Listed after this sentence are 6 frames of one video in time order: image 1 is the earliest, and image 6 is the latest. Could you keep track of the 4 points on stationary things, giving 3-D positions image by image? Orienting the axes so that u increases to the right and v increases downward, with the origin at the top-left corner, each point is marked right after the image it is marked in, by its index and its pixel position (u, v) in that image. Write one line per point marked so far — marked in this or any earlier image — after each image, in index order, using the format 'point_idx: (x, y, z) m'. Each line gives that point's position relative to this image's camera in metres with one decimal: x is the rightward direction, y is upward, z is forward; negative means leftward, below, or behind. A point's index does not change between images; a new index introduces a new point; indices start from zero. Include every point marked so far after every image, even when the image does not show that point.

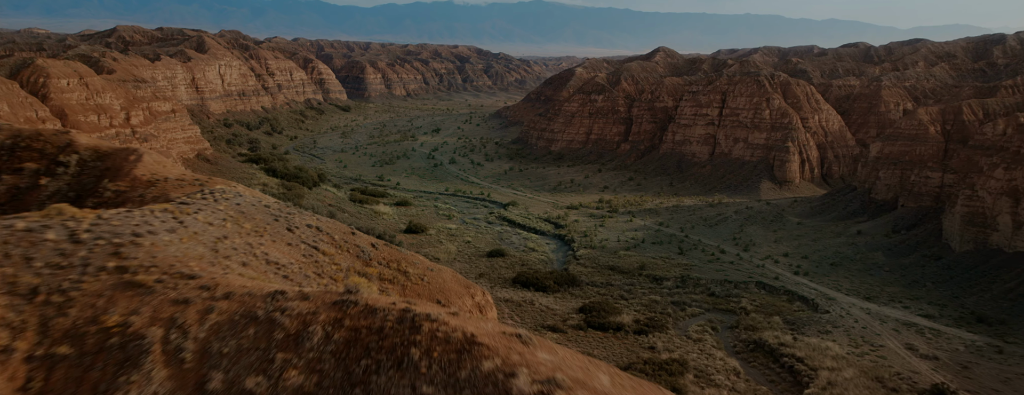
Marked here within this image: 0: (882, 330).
0: (+10.2, -3.6, +17.9) m
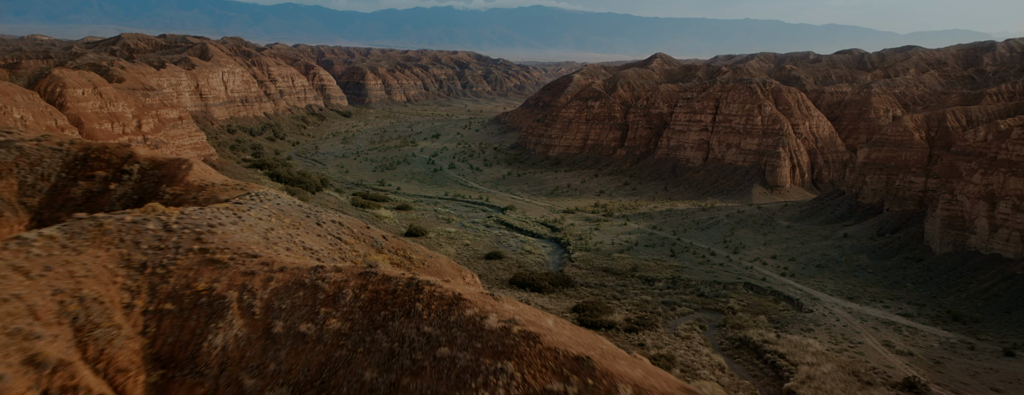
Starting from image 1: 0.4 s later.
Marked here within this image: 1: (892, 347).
0: (+10.1, -3.8, +18.7) m
1: (+10.1, -4.0, +17.3) m
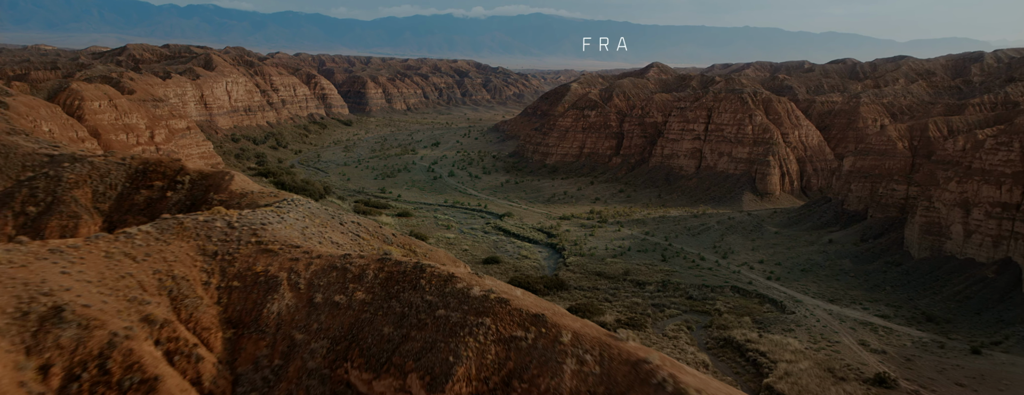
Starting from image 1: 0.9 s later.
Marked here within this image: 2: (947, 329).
0: (+9.9, -4.0, +19.7) m
1: (+10.0, -4.1, +18.2) m
2: (+12.7, -3.8, +19.0) m
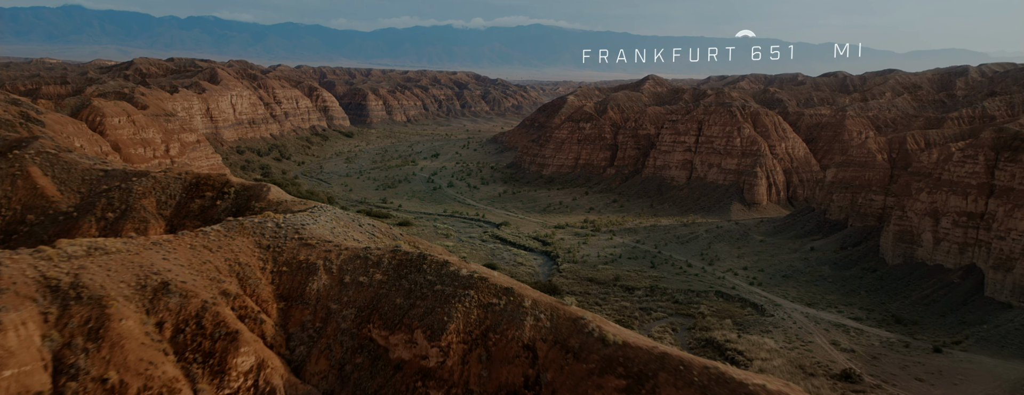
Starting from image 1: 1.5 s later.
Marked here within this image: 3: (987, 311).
0: (+9.7, -4.3, +21.0) m
1: (+9.8, -4.4, +19.5) m
2: (+12.5, -4.1, +20.3) m
3: (+14.6, -3.5, +20.0) m
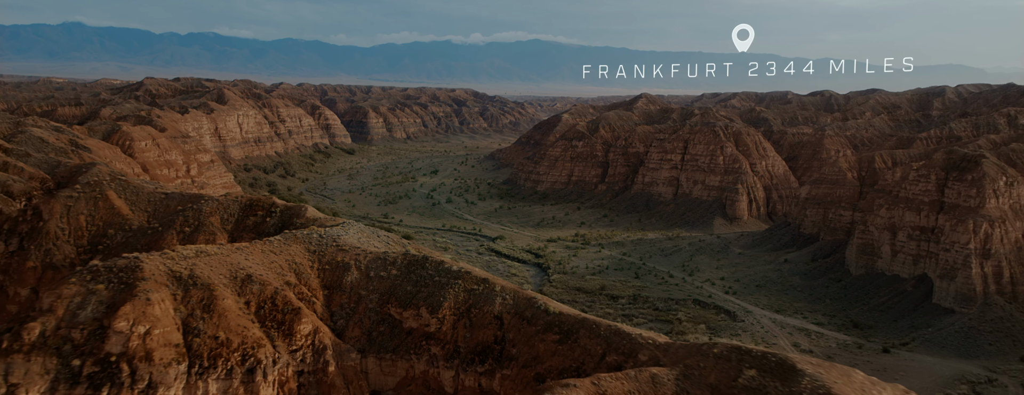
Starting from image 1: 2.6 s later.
0: (+9.5, -4.8, +23.1) m
1: (+9.5, -4.9, +21.6) m
2: (+12.2, -4.7, +22.4) m
3: (+14.3, -4.0, +22.1) m
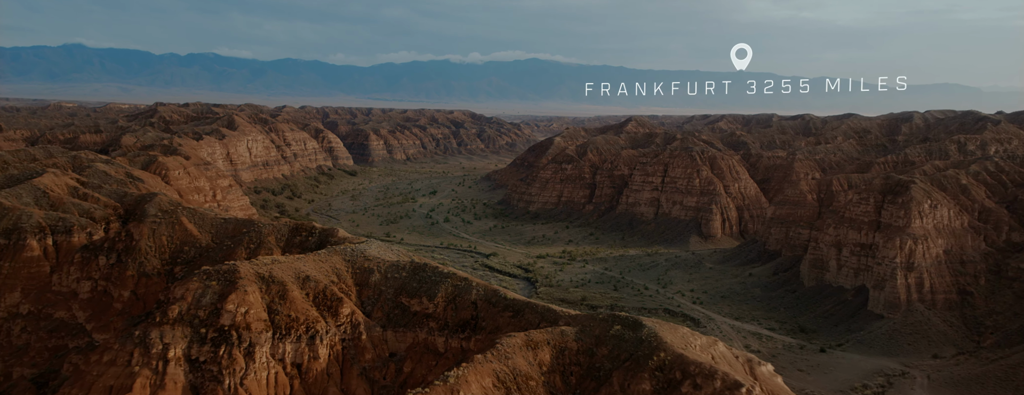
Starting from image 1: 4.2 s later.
0: (+9.0, -5.6, +26.3) m
1: (+9.0, -5.7, +24.9) m
2: (+11.8, -5.5, +25.7) m
3: (+13.8, -4.8, +25.4) m
